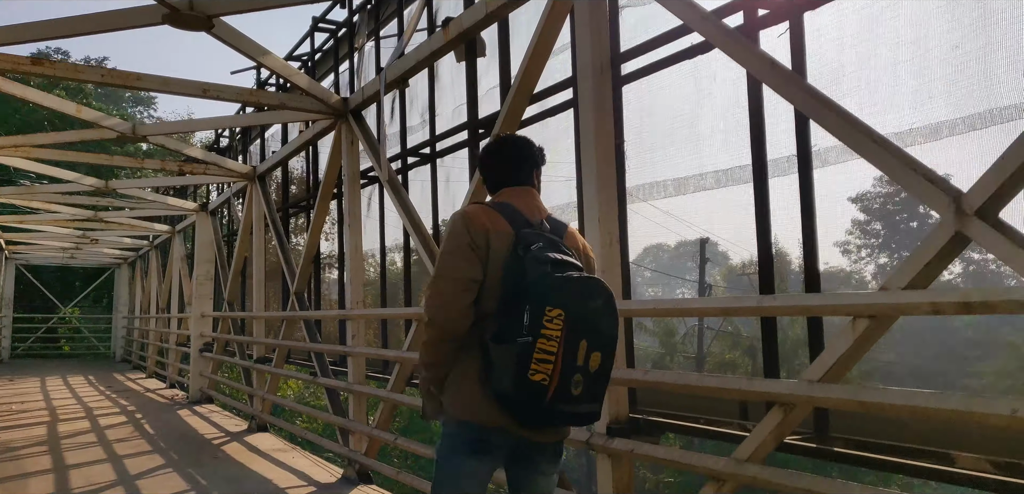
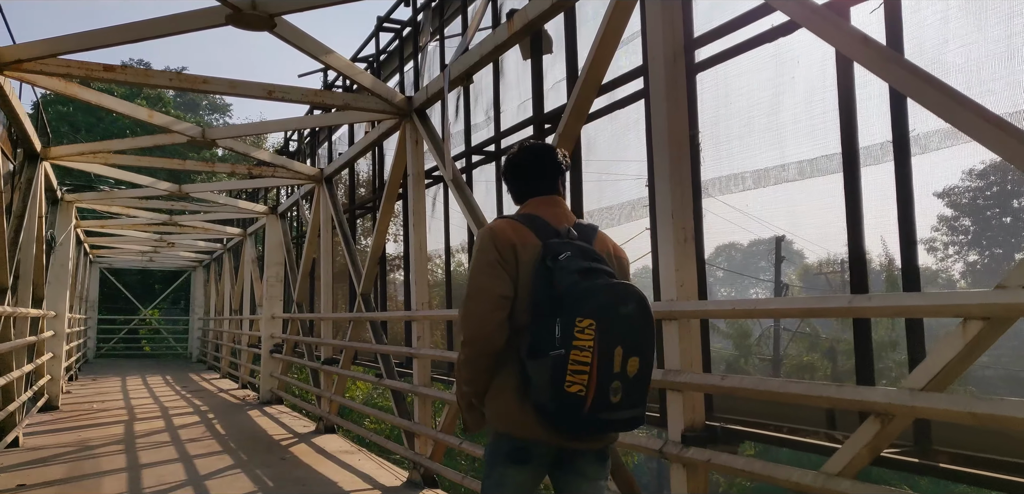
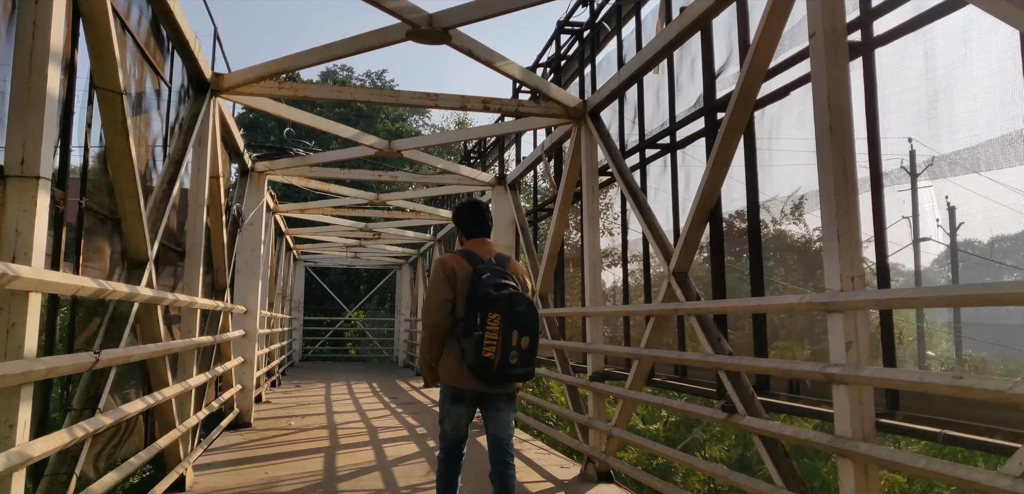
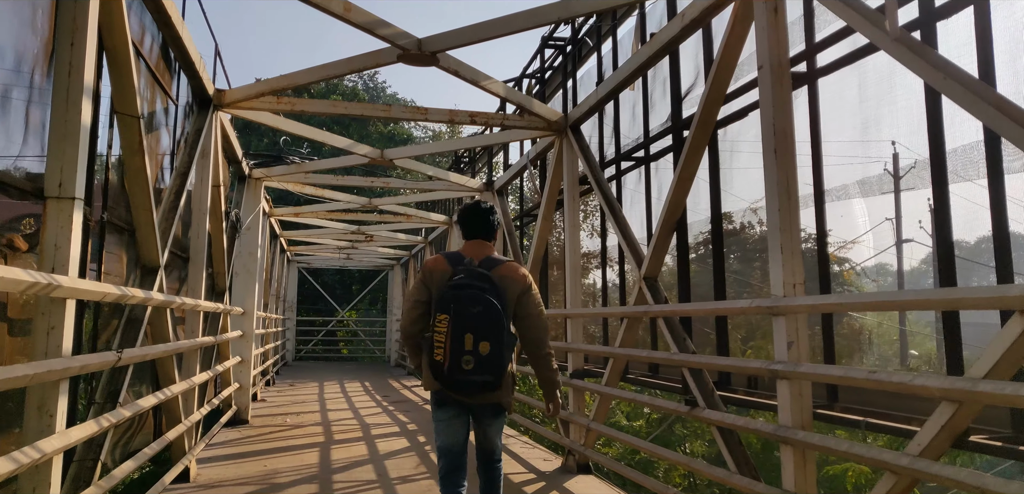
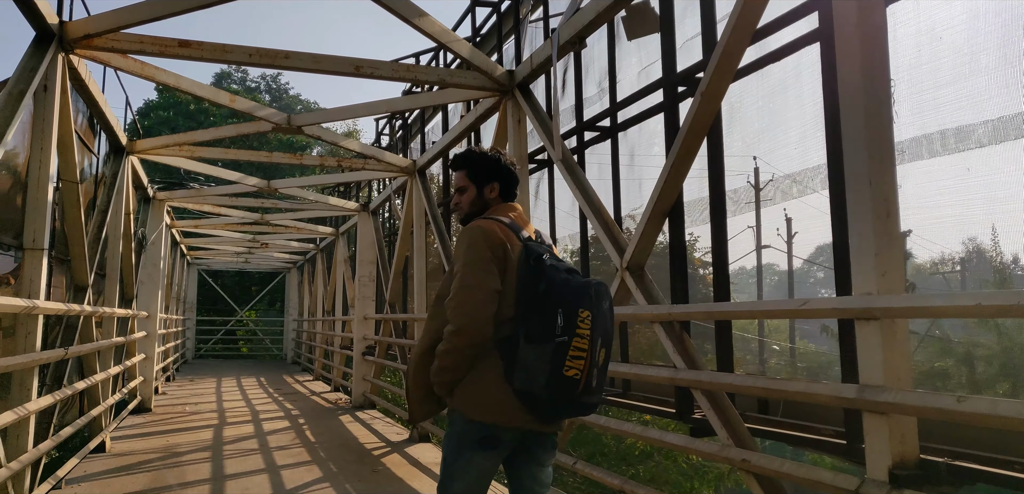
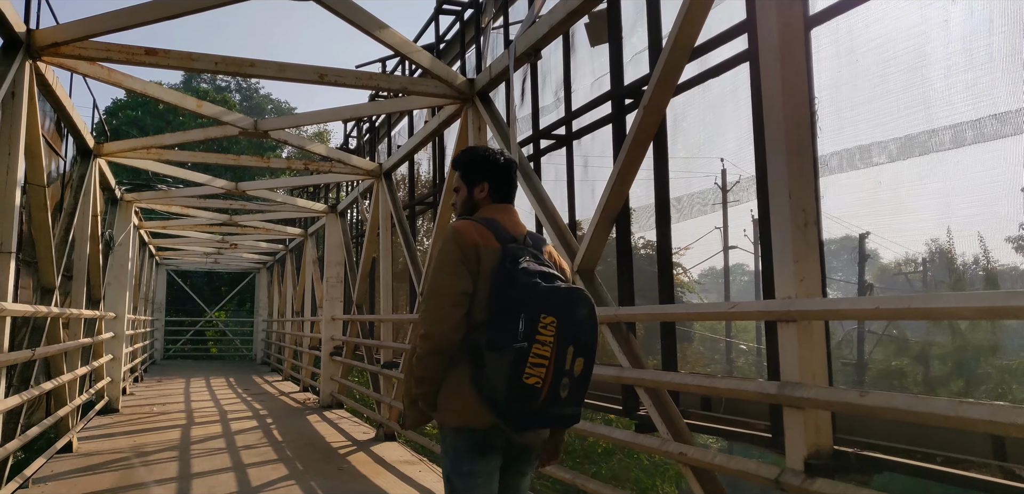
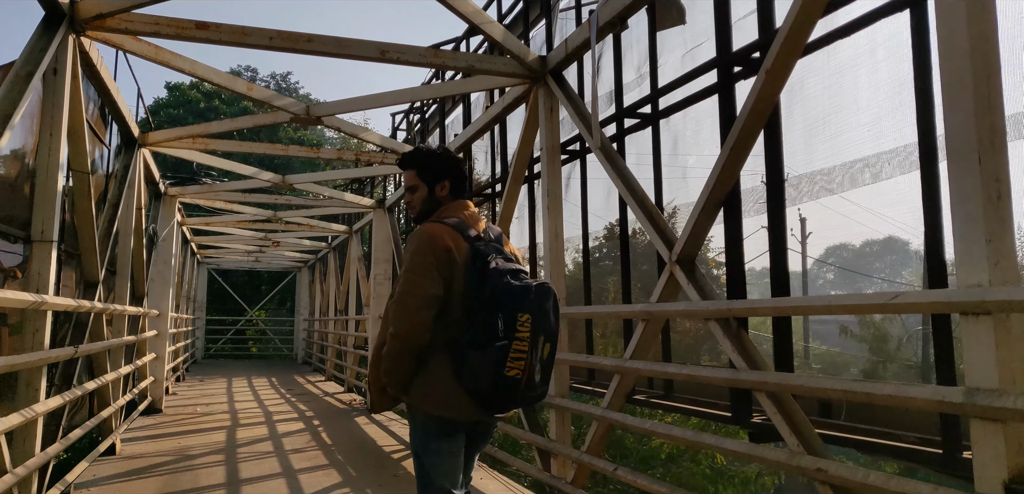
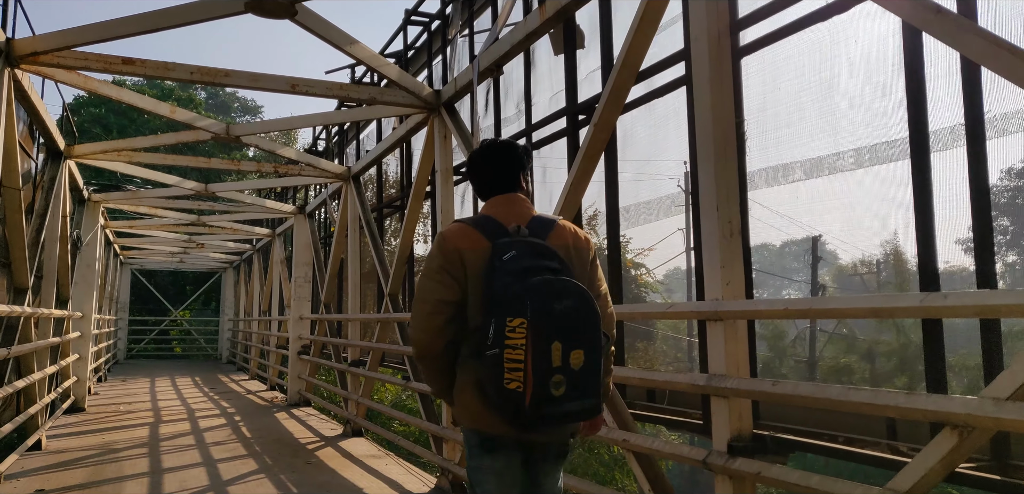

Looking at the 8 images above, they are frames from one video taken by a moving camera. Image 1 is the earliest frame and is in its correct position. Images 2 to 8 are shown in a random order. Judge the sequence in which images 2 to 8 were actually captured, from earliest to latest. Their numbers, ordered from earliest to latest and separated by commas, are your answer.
2, 8, 6, 5, 7, 4, 3
